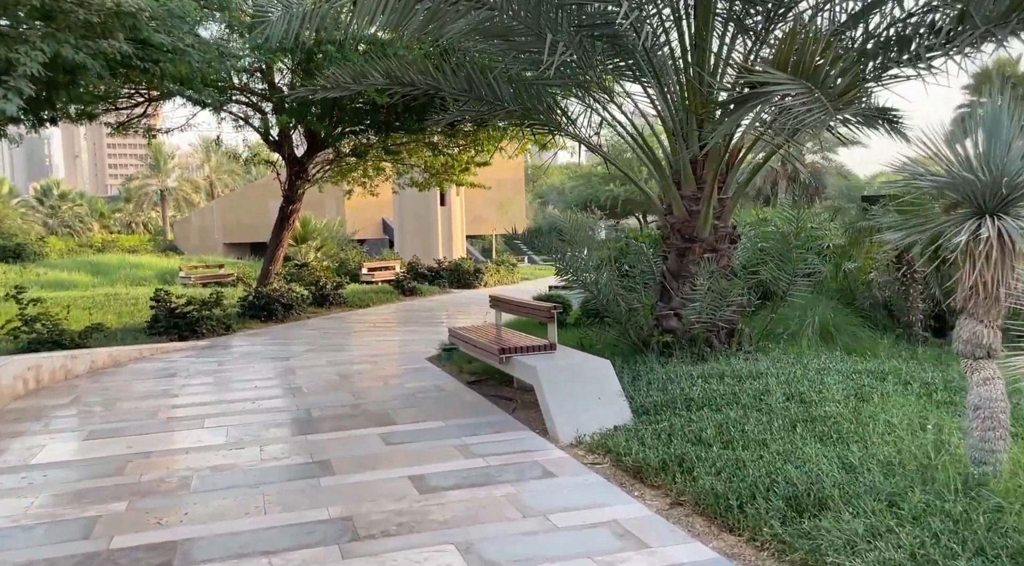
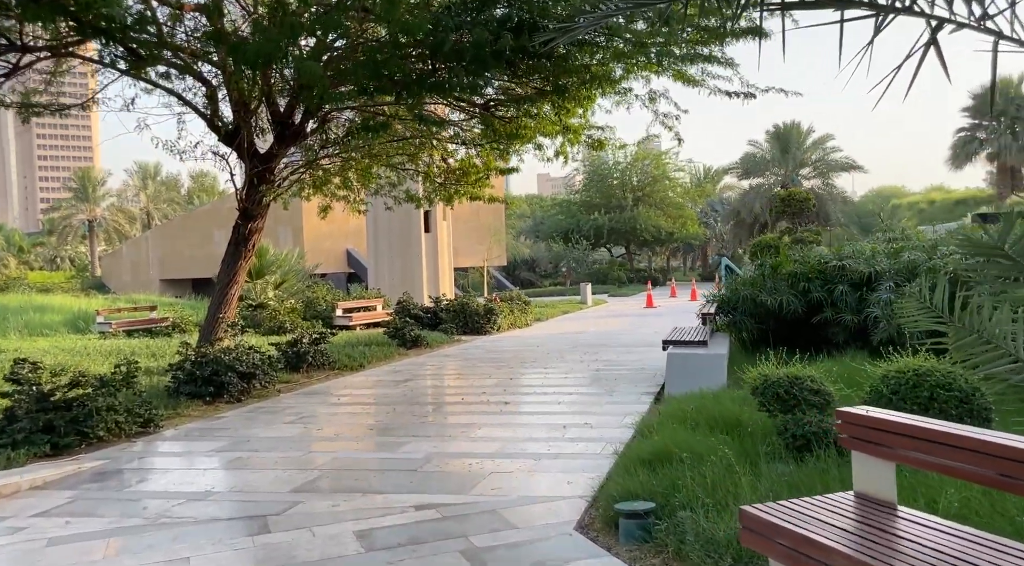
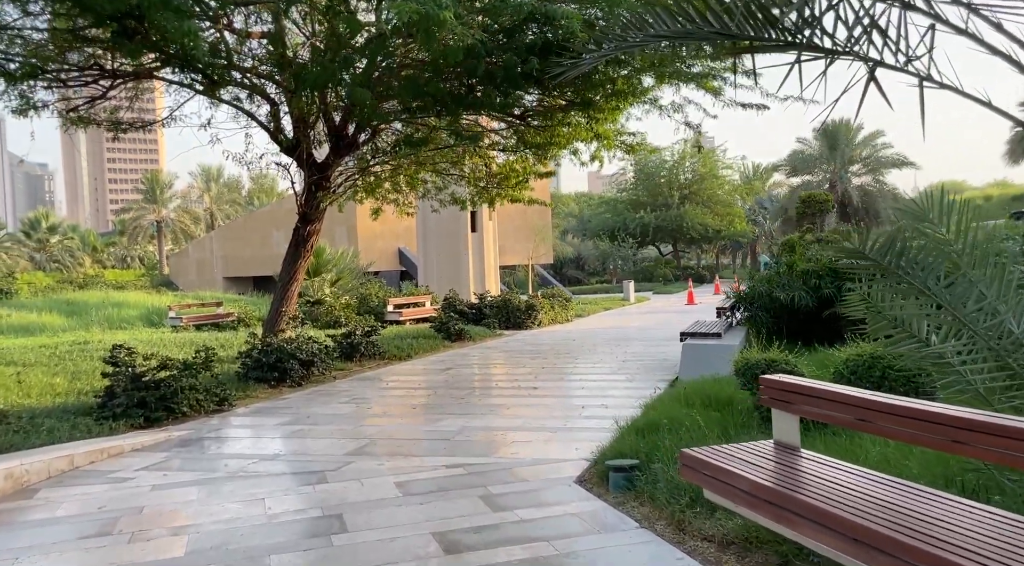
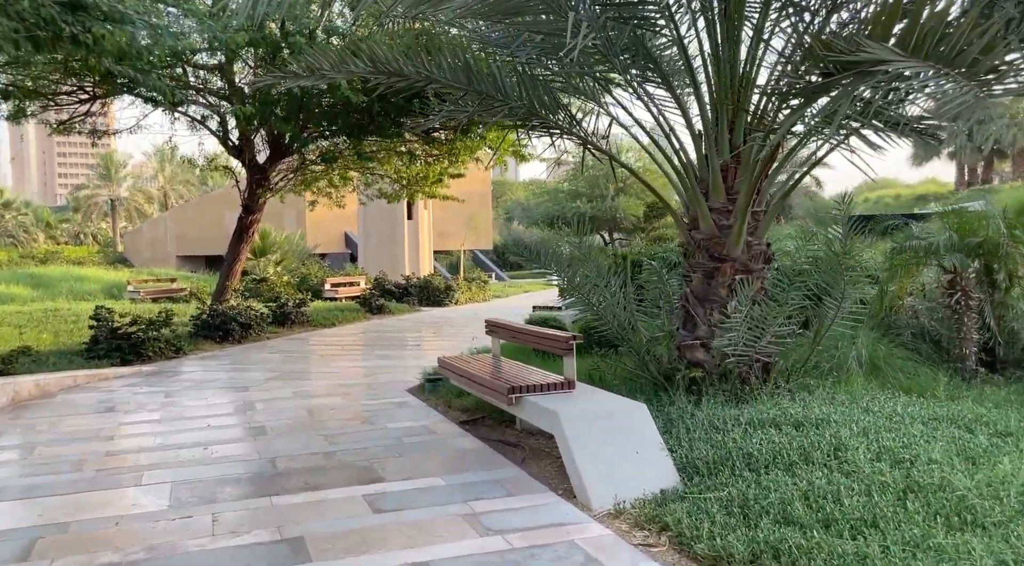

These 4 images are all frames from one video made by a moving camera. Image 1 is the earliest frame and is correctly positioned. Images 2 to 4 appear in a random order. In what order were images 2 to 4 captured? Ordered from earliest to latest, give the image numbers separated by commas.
4, 3, 2
